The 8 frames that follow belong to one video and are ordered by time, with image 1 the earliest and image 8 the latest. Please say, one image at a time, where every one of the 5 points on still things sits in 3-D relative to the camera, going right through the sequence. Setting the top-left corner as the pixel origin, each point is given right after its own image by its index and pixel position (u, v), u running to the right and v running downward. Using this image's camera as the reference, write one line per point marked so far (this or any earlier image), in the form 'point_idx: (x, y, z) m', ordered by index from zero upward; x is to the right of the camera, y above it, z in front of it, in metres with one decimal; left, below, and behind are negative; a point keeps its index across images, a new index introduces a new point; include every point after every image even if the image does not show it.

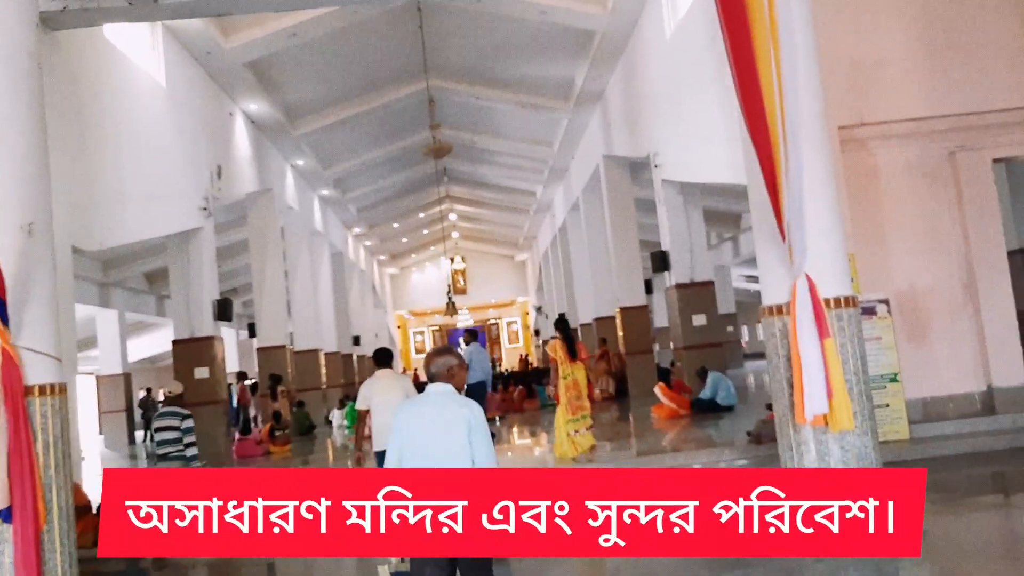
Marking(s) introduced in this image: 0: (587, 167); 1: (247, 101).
0: (+1.4, +2.3, +16.3) m
1: (-3.9, +2.7, +12.4) m
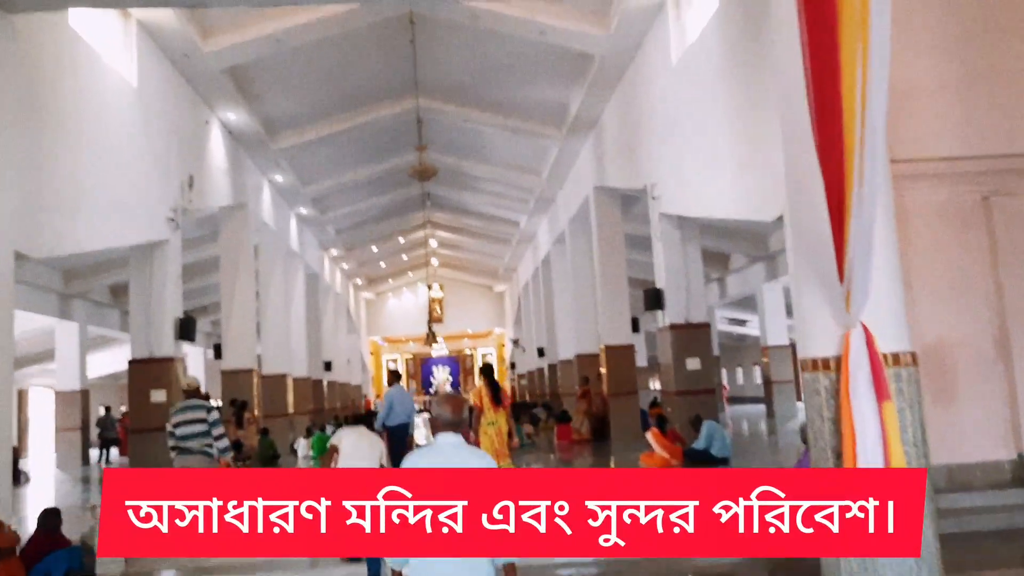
0: (+1.2, +1.7, +15.8) m
1: (-4.0, +2.5, +11.7) m
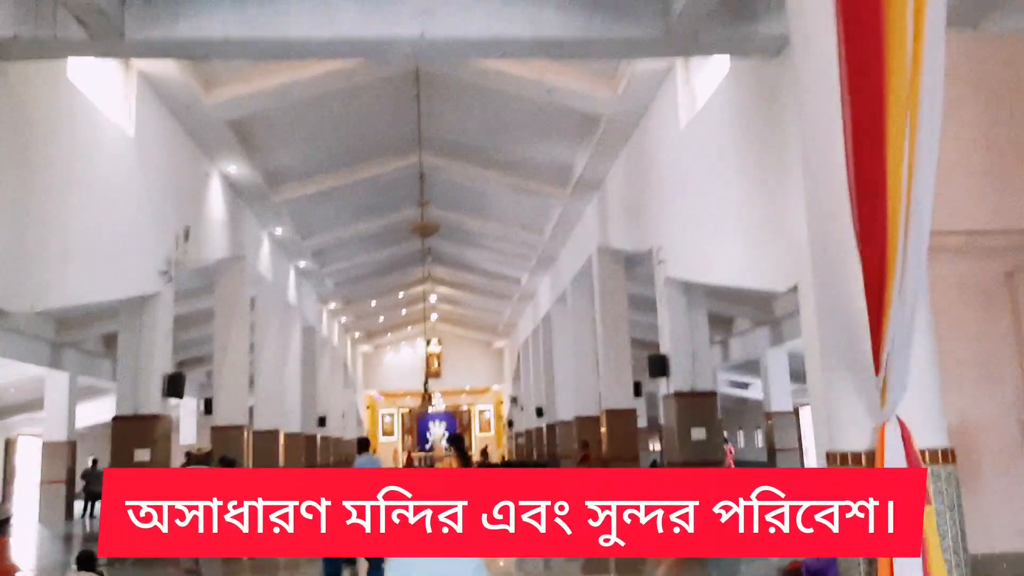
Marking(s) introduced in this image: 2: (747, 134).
0: (+1.2, +0.6, +15.6) m
1: (-3.9, +1.7, +11.6) m
2: (+2.0, +1.3, +7.3) m
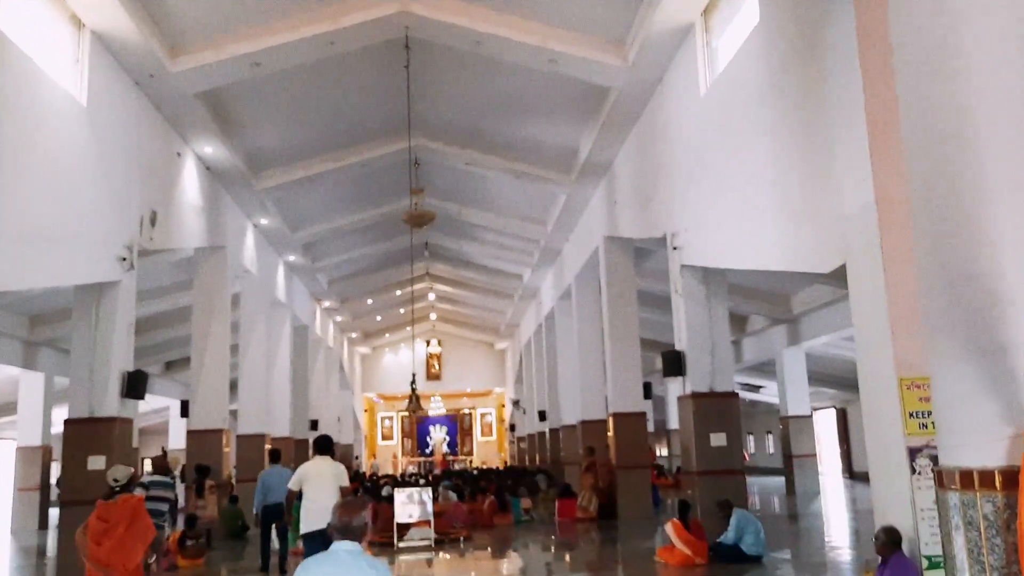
0: (+1.2, +0.6, +14.6) m
1: (-3.9, +1.8, +10.7) m
2: (+2.0, +1.4, +6.4) m
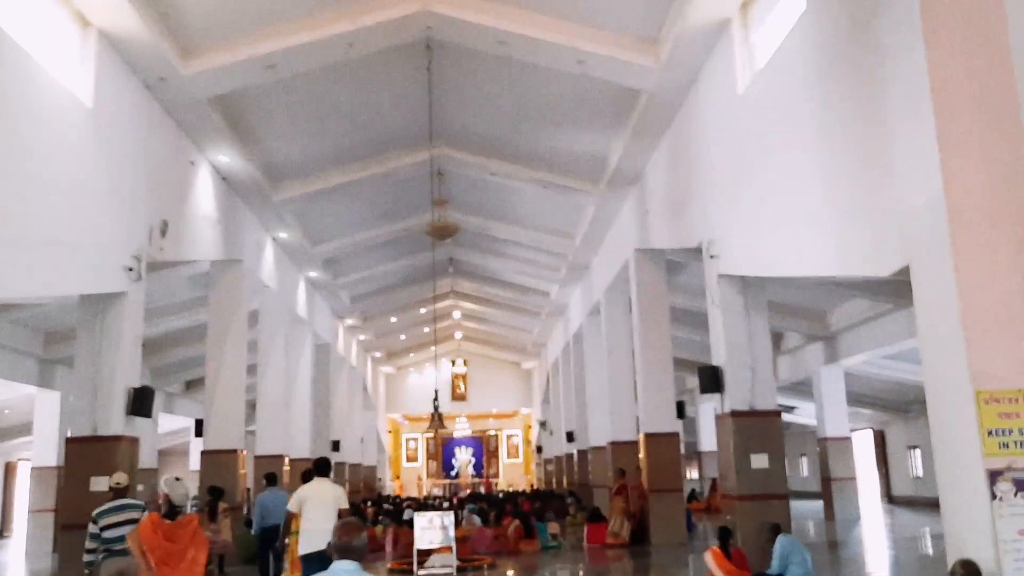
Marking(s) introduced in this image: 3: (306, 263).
0: (+1.6, +0.4, +14.1) m
1: (-3.6, +1.7, +10.3) m
2: (+2.2, +1.4, +5.8) m
3: (-3.8, +0.4, +15.6) m
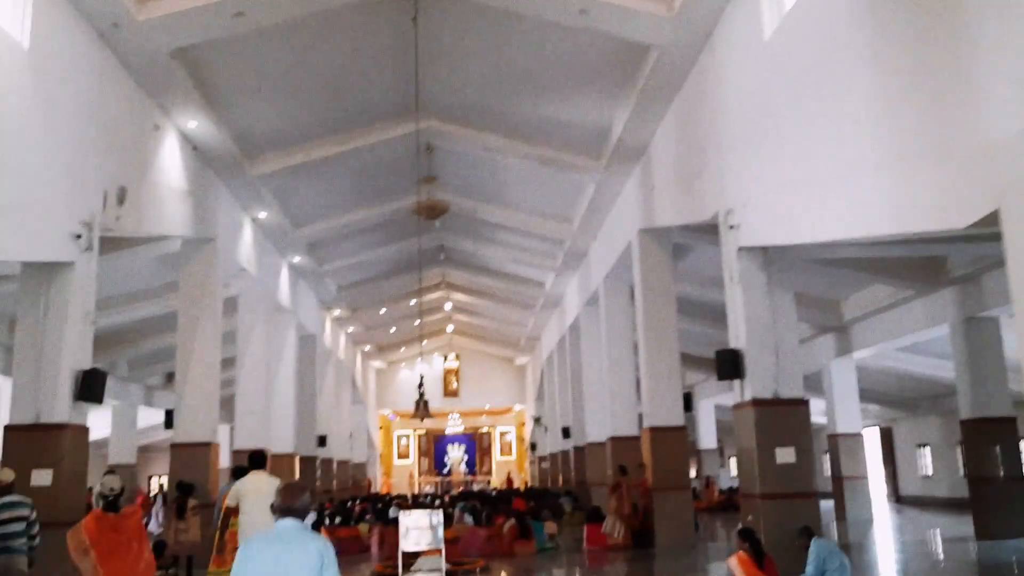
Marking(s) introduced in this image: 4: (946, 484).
0: (+1.6, +0.6, +13.2) m
1: (-3.6, +1.9, +9.4) m
2: (+2.2, +1.6, +5.0) m
3: (-3.9, +0.7, +14.7) m
4: (+9.3, -4.2, +18.4) m
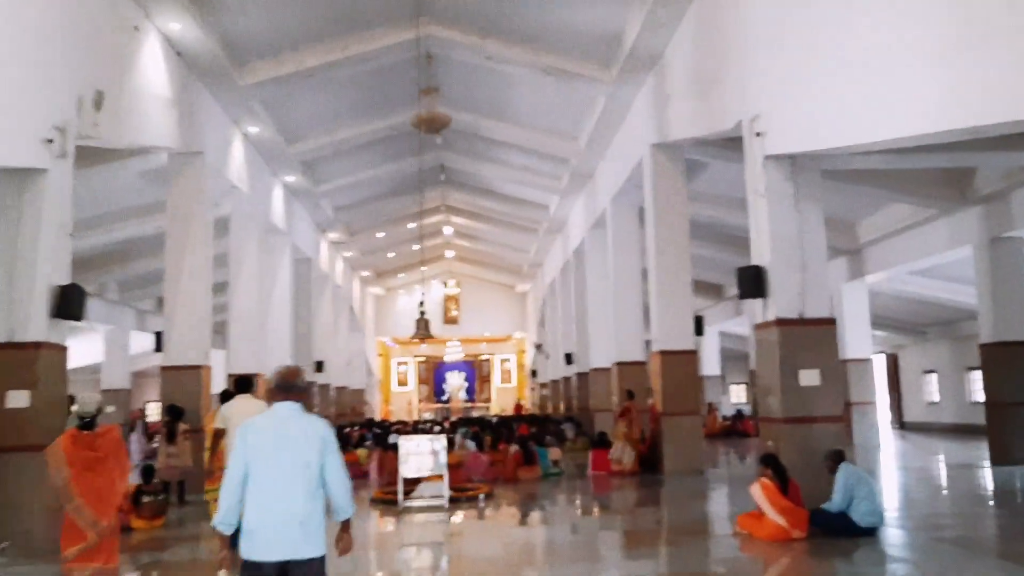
0: (+1.6, +1.8, +12.6) m
1: (-3.6, +2.8, +8.7) m
2: (+2.3, +2.1, +4.3) m
3: (-3.8, +2.0, +14.1) m
4: (+9.4, -2.6, +18.2) m
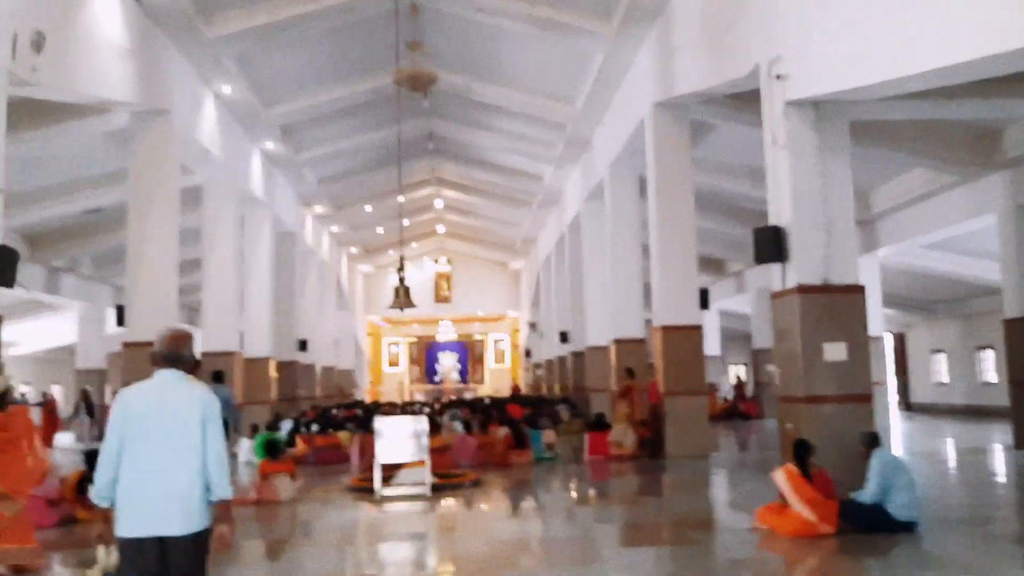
0: (+1.5, +2.2, +11.8) m
1: (-3.7, +3.1, +7.8) m
2: (+2.2, +2.3, +3.5) m
3: (-3.9, +2.4, +13.2) m
4: (+9.2, -2.1, +17.5) m
